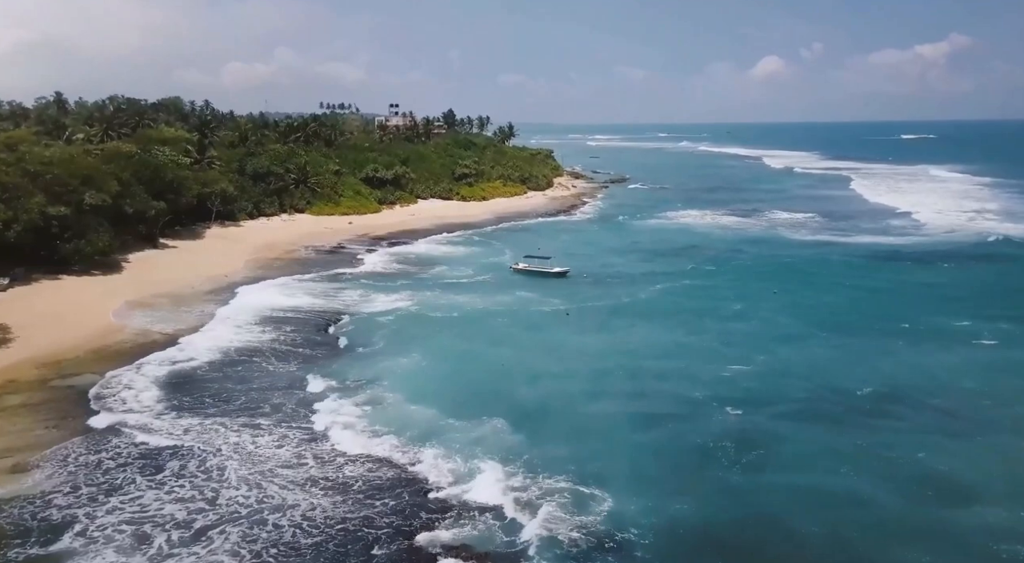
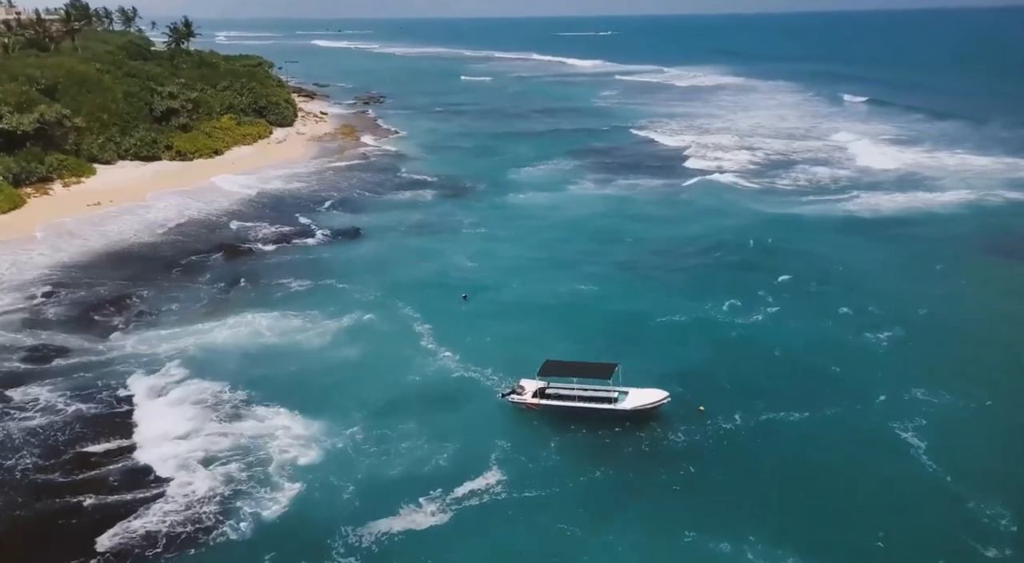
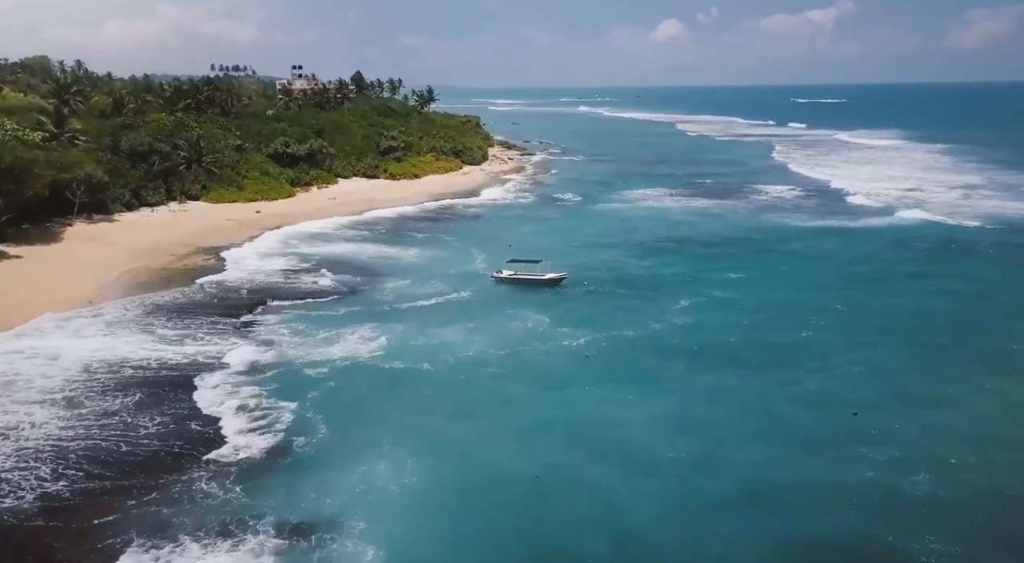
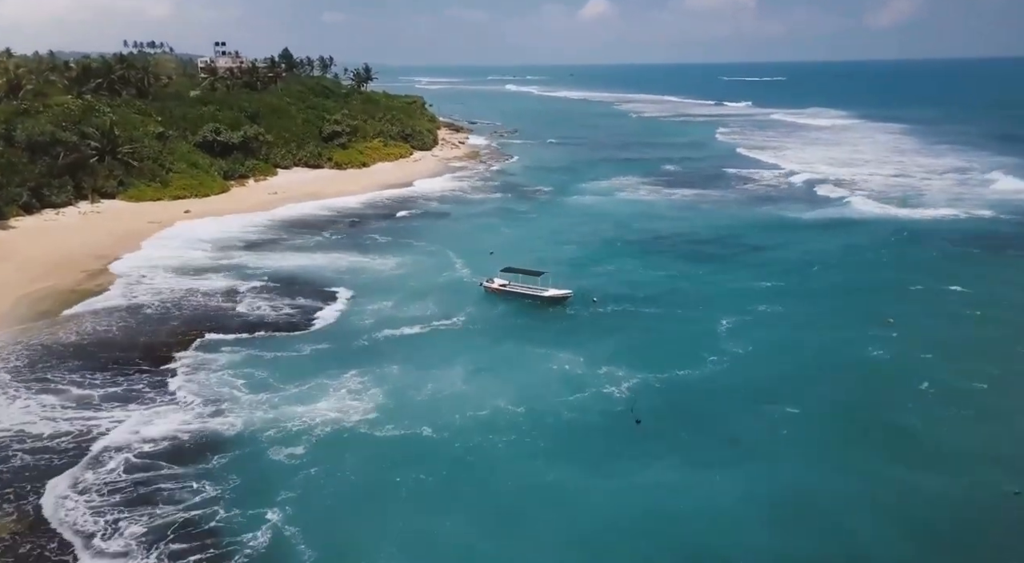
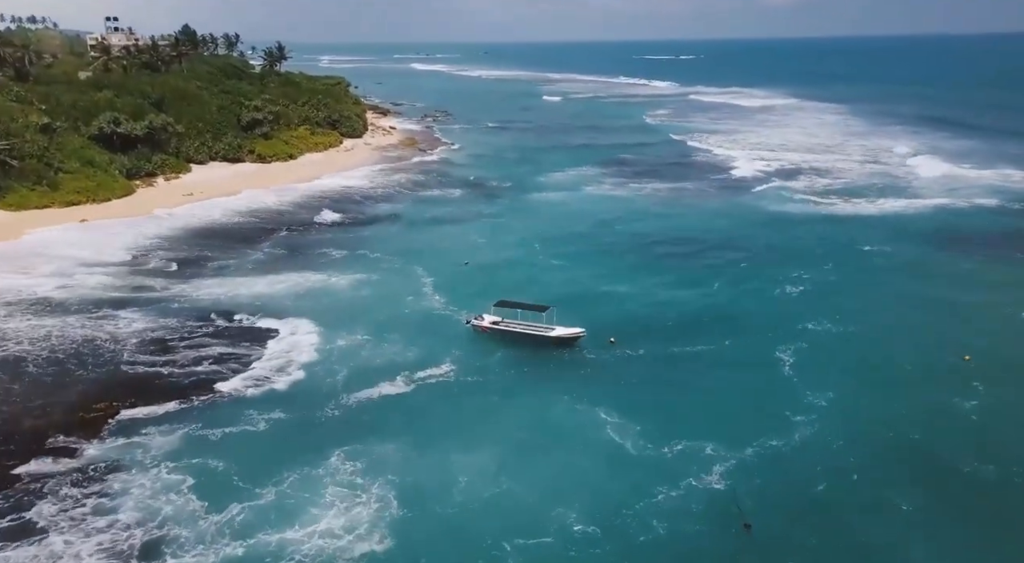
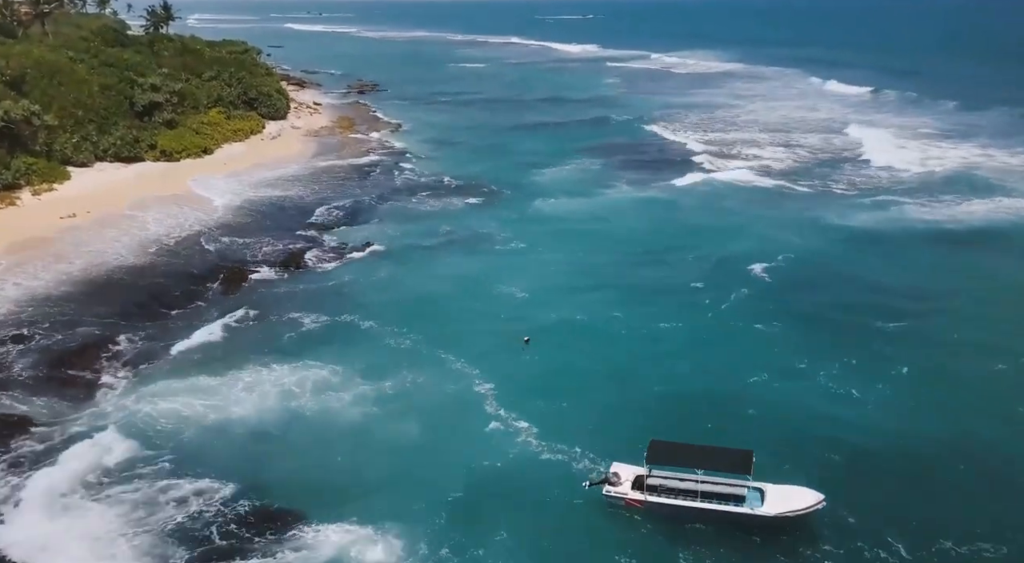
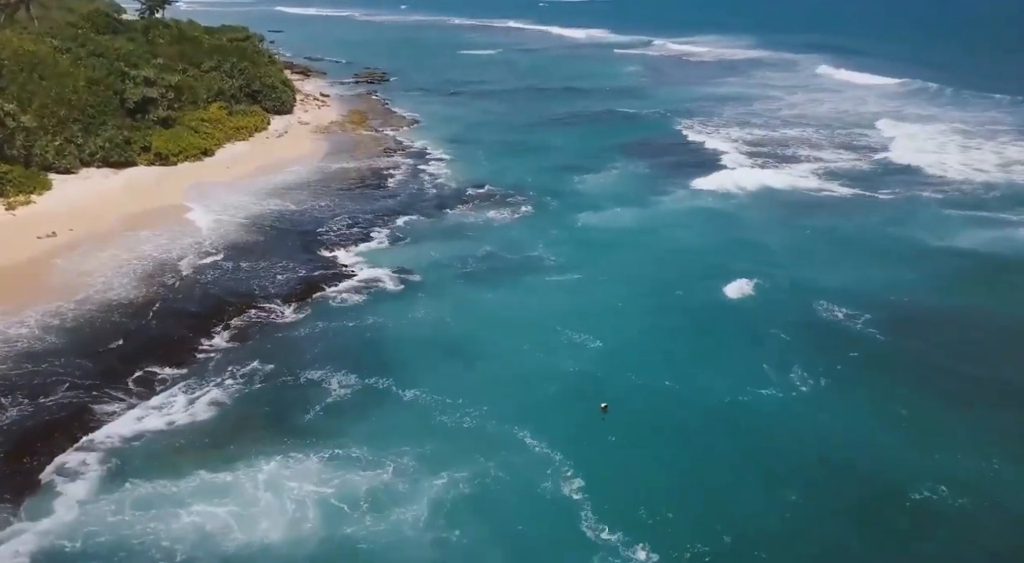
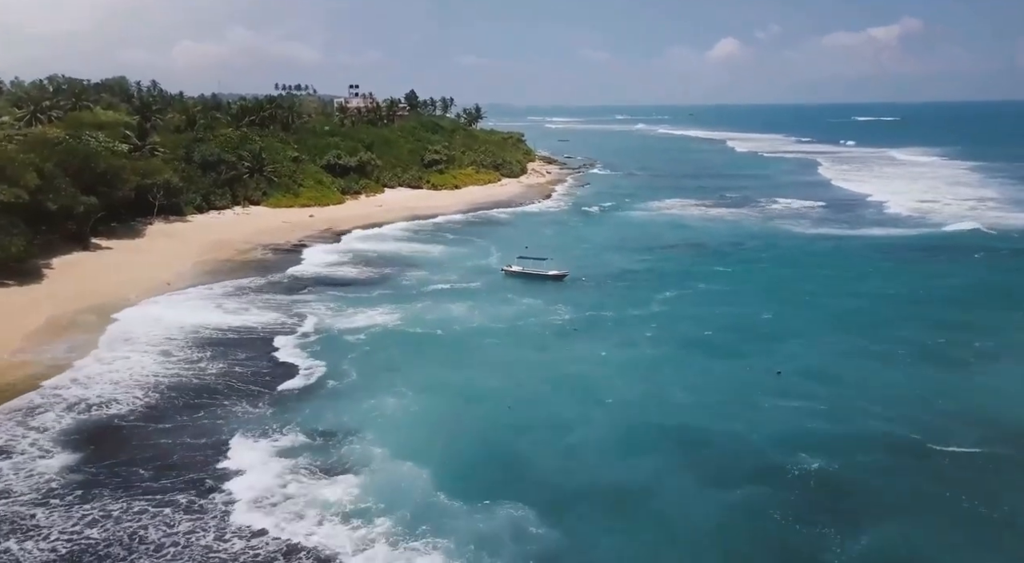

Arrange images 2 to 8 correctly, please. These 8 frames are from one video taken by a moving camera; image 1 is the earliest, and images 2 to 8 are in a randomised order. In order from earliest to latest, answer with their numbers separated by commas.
8, 3, 4, 5, 2, 6, 7
